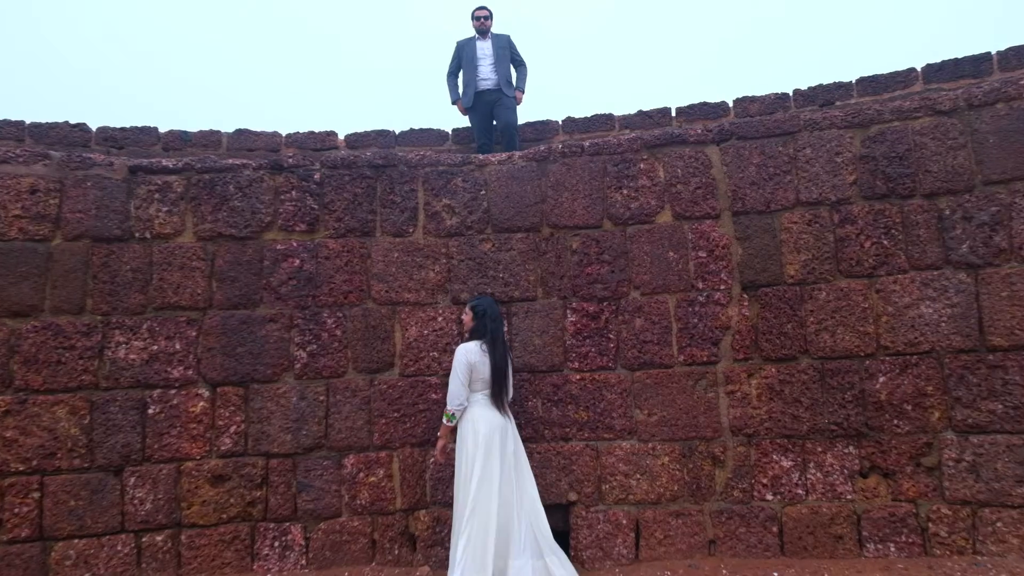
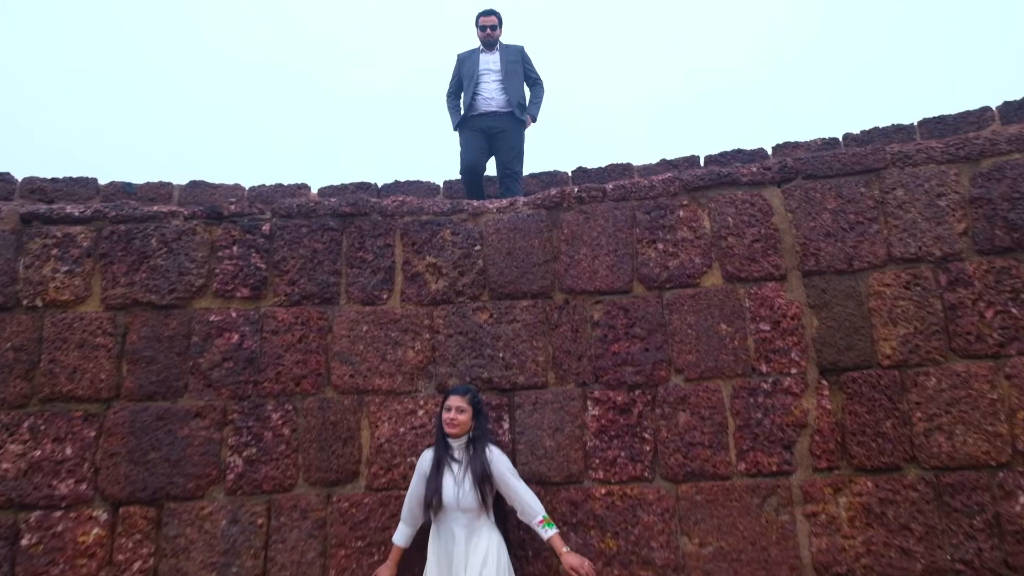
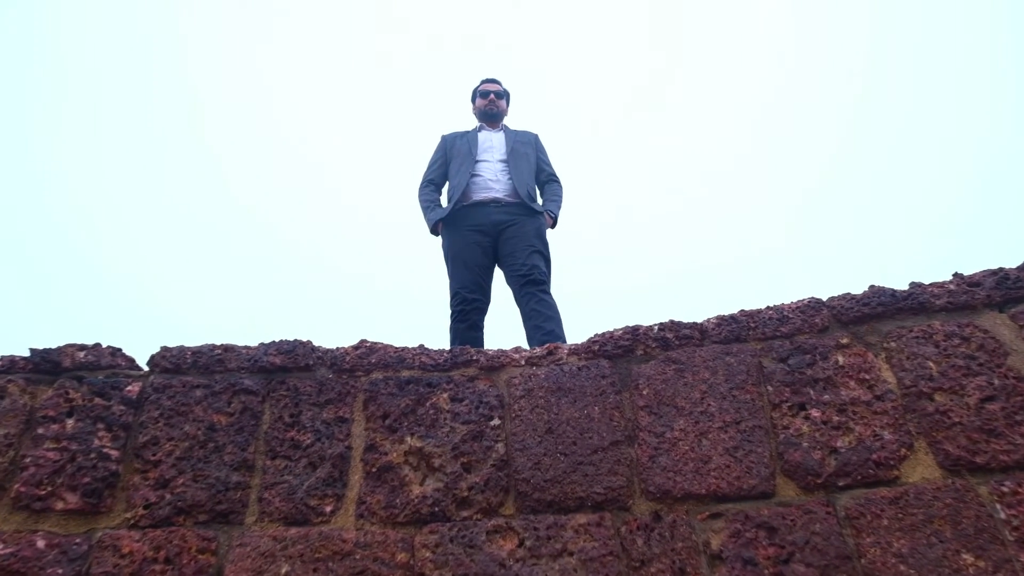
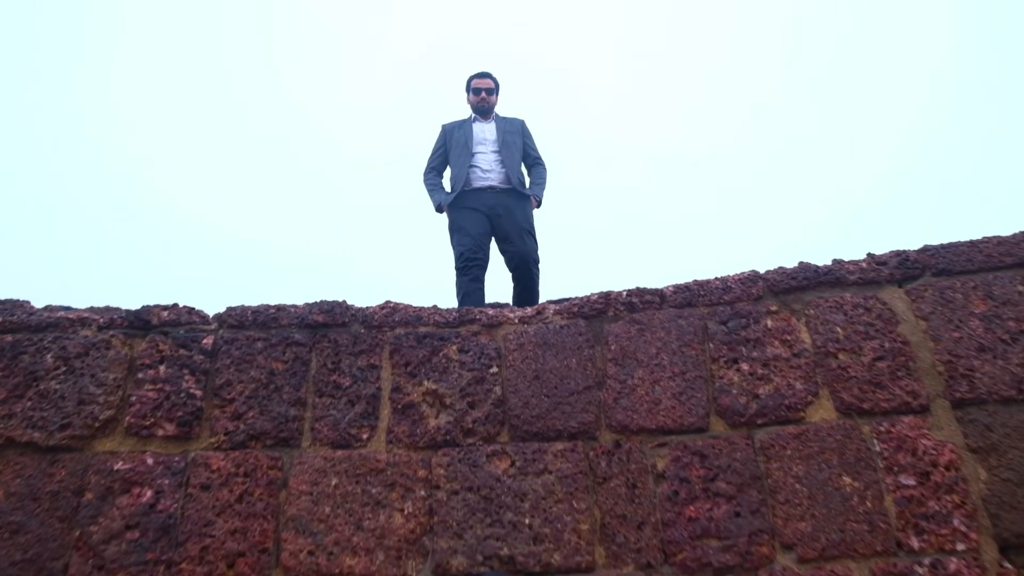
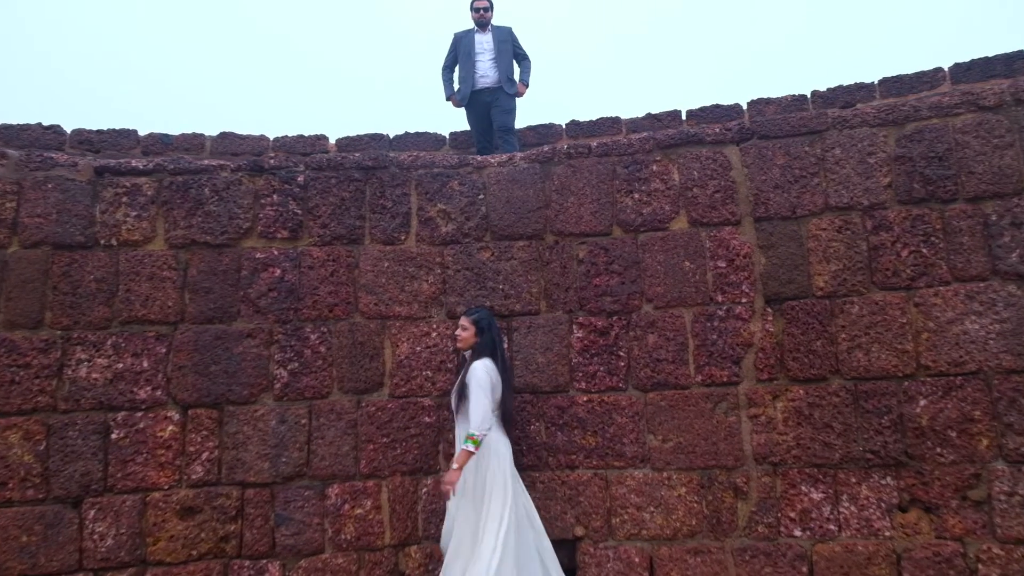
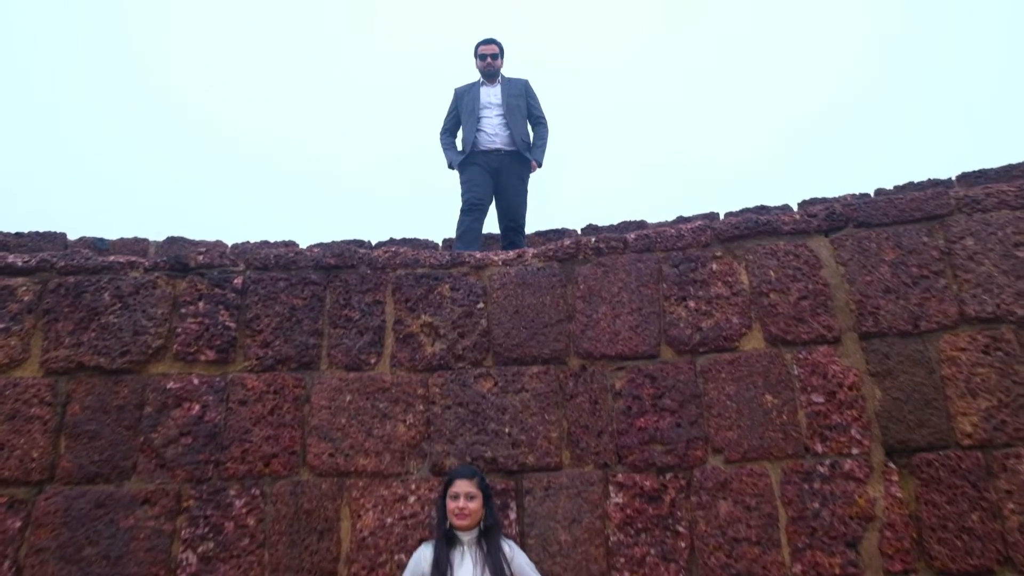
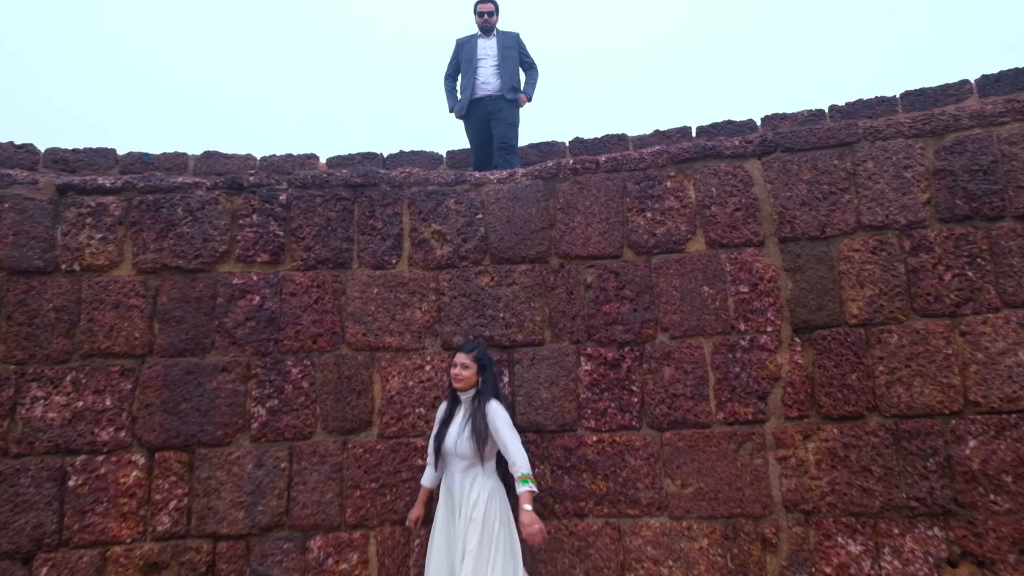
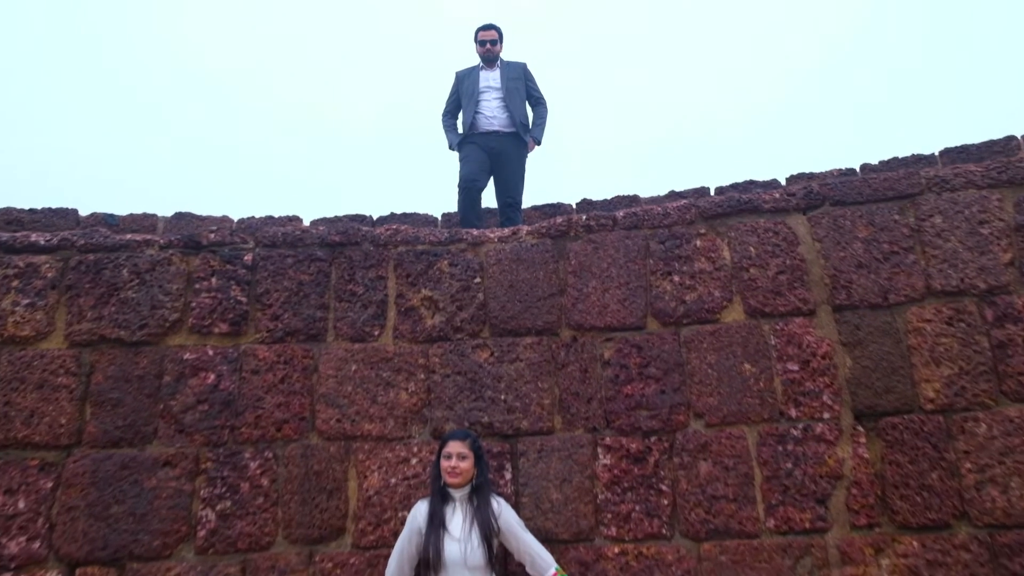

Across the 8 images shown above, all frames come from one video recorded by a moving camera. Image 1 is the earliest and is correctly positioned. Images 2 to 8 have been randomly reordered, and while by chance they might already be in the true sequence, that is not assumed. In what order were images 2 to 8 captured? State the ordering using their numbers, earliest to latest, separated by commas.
5, 7, 2, 8, 6, 4, 3
